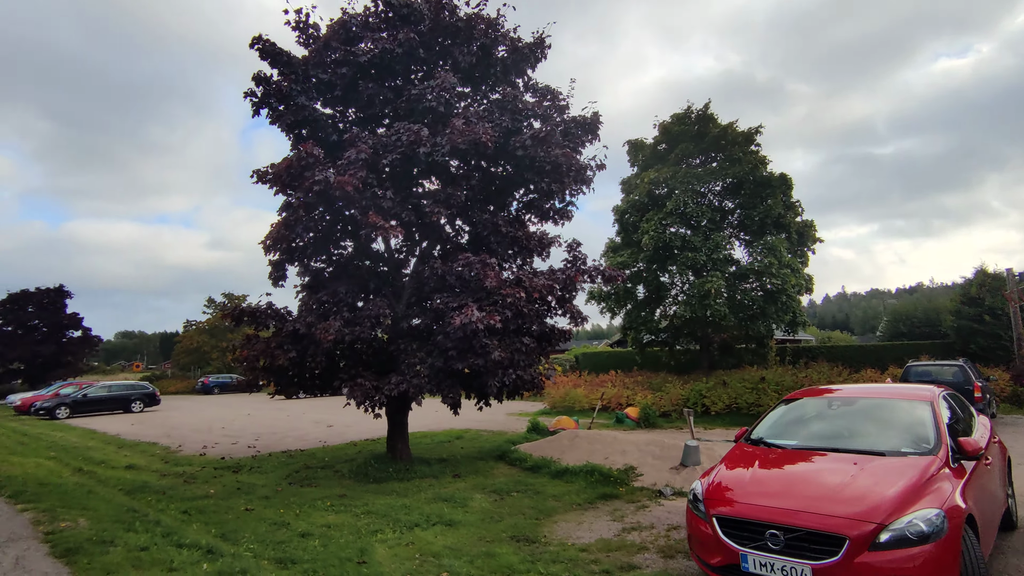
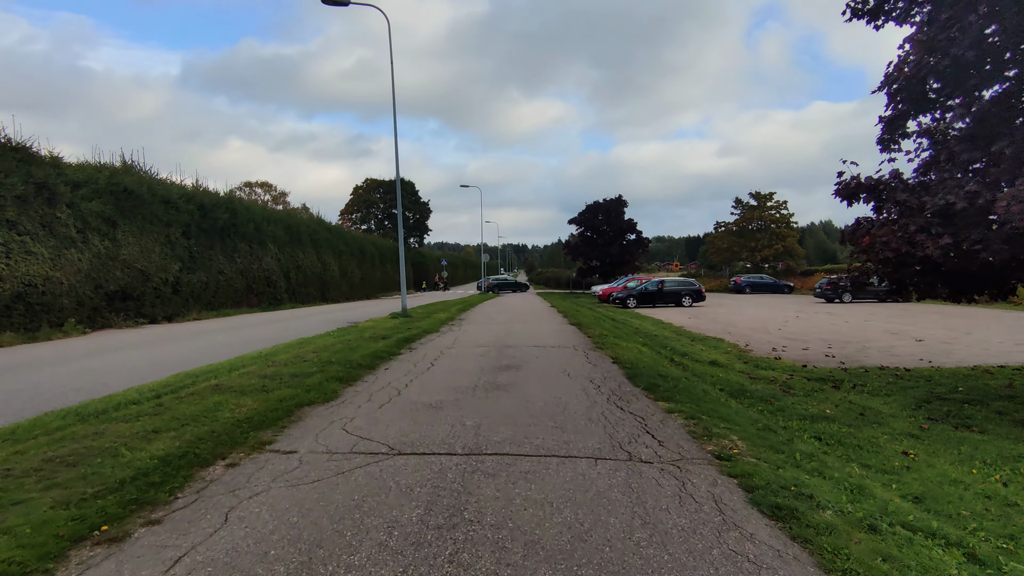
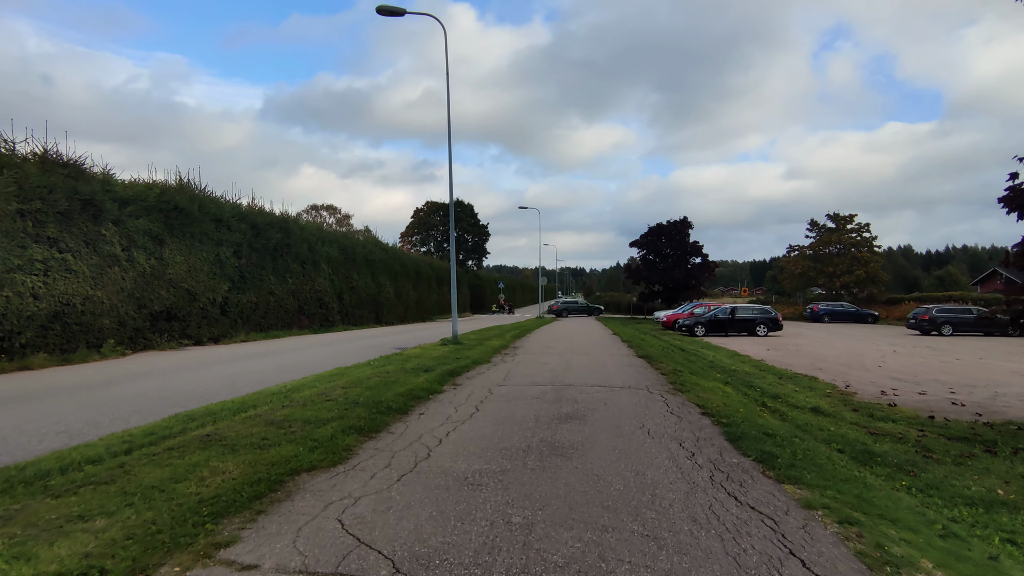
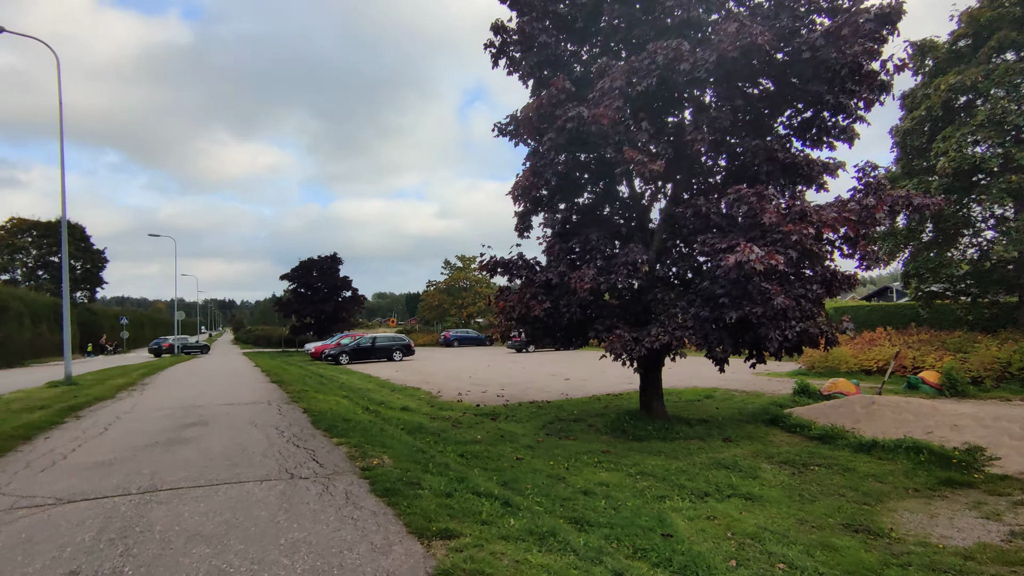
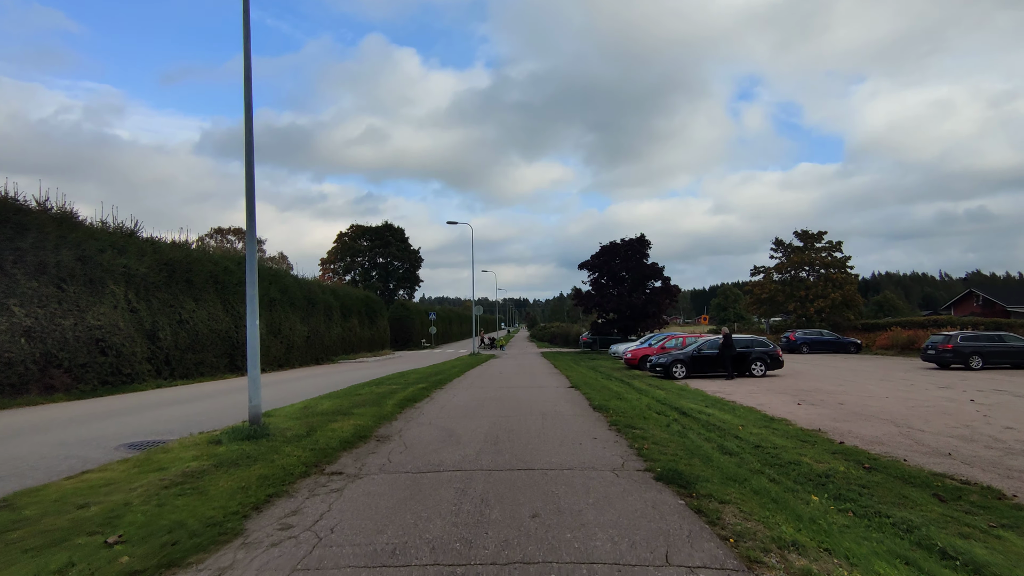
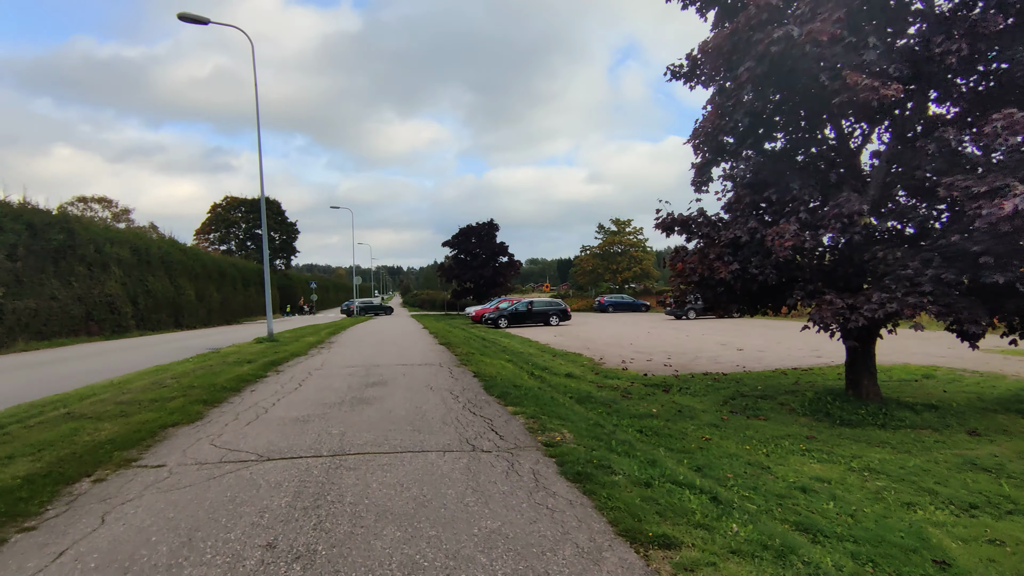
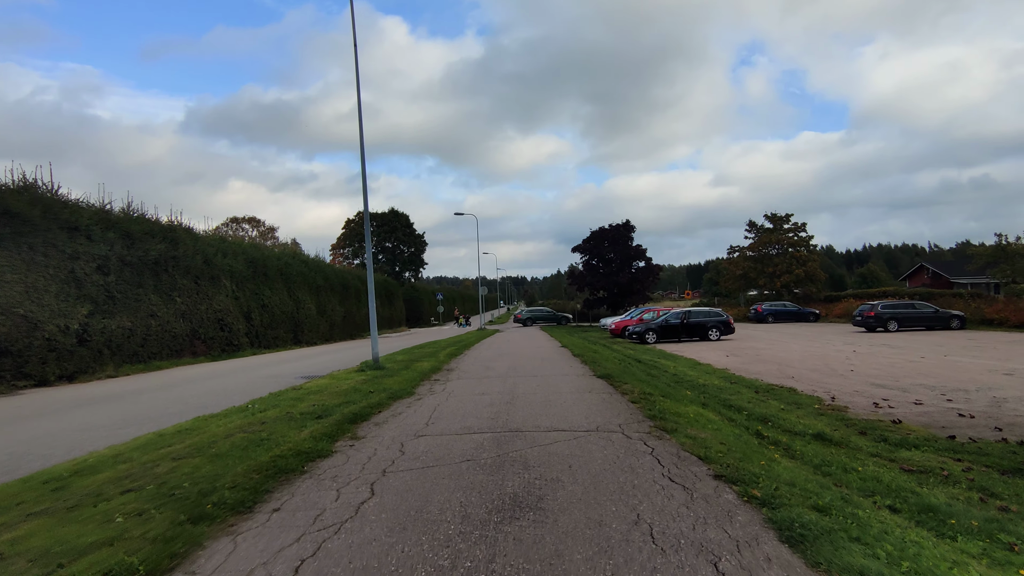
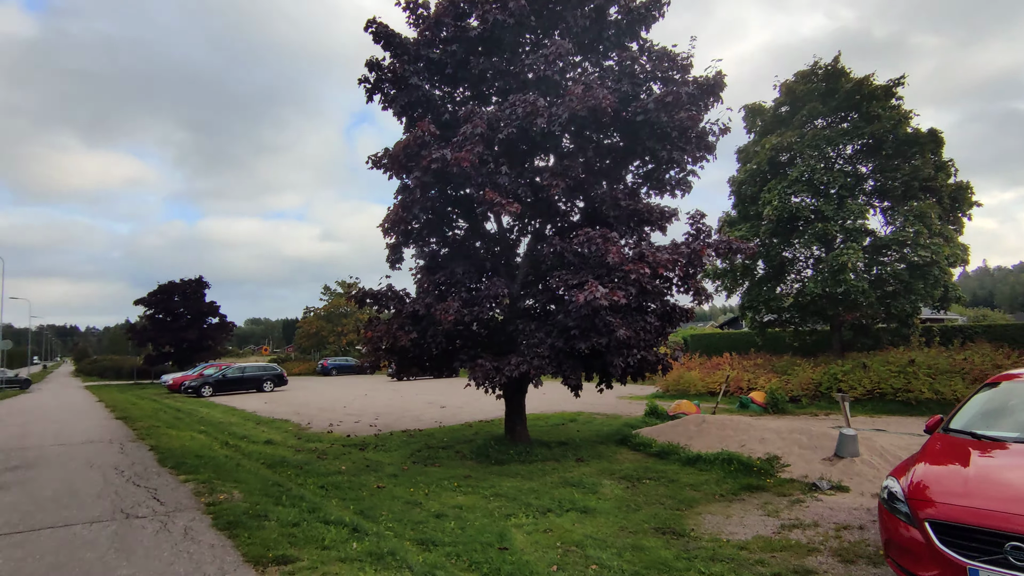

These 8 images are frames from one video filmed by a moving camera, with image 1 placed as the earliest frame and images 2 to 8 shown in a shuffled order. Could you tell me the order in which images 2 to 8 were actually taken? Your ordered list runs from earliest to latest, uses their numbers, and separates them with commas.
8, 4, 6, 2, 3, 7, 5
